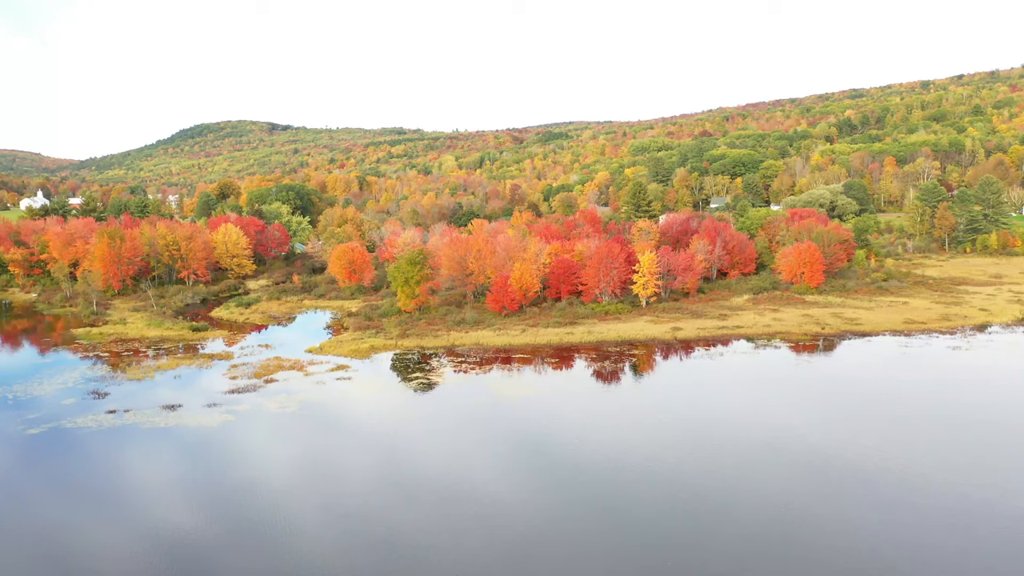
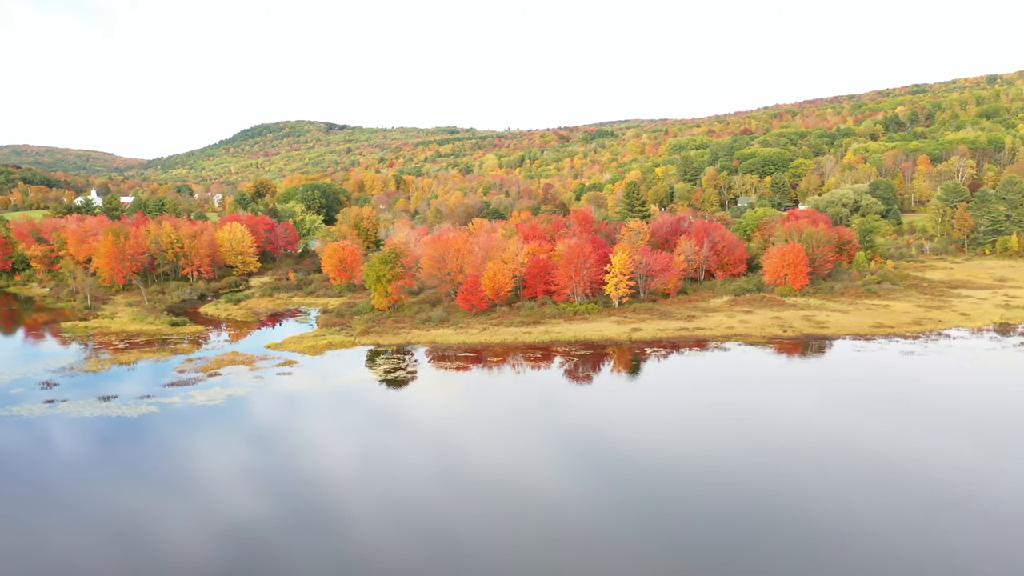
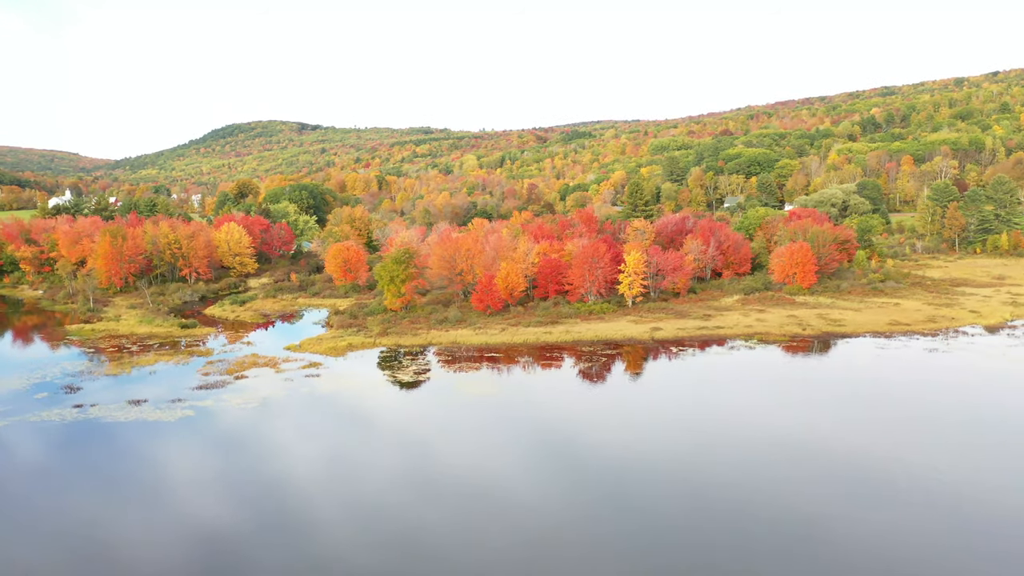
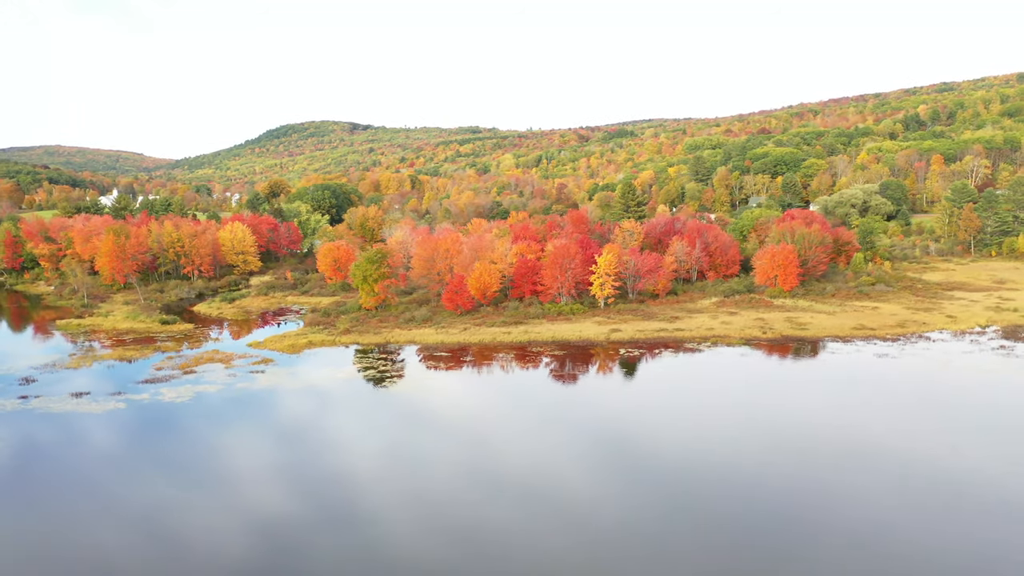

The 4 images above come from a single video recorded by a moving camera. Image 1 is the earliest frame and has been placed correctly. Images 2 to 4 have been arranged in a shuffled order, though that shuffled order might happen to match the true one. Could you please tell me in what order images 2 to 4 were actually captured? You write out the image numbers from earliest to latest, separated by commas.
3, 2, 4
